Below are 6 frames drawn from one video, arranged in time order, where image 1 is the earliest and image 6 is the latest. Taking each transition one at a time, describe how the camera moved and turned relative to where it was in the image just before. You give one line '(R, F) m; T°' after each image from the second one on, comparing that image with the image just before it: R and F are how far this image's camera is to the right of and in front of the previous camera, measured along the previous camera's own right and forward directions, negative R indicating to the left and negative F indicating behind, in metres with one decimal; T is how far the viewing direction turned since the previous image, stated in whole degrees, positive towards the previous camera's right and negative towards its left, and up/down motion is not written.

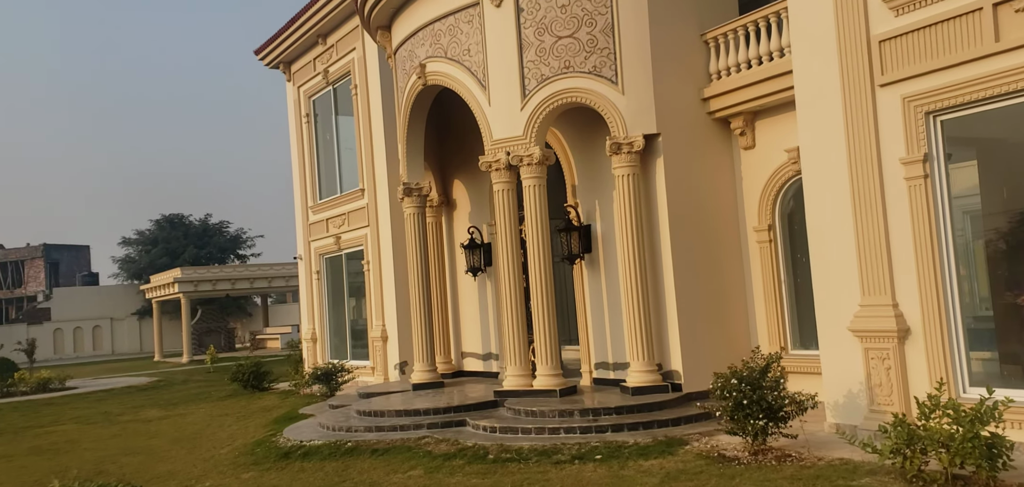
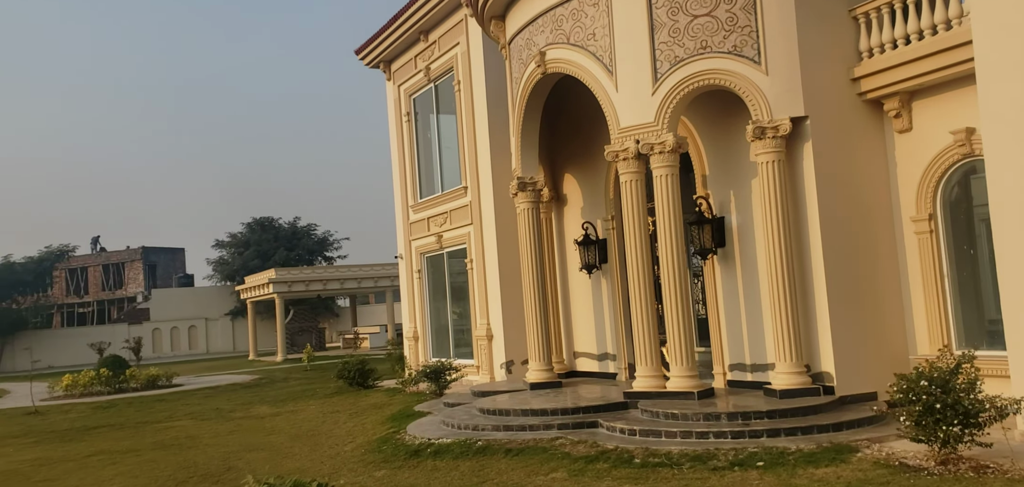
(-0.5, +0.6) m; -5°
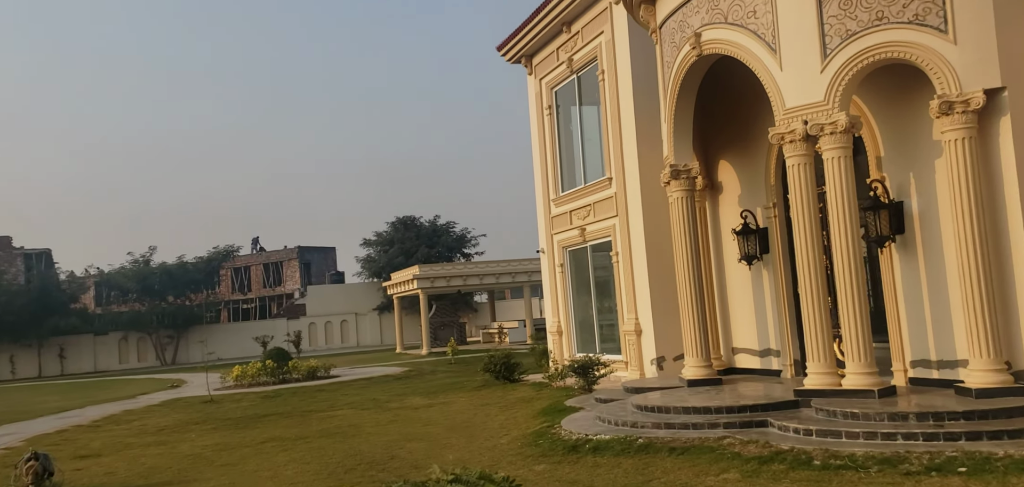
(-0.3, +0.4) m; -8°
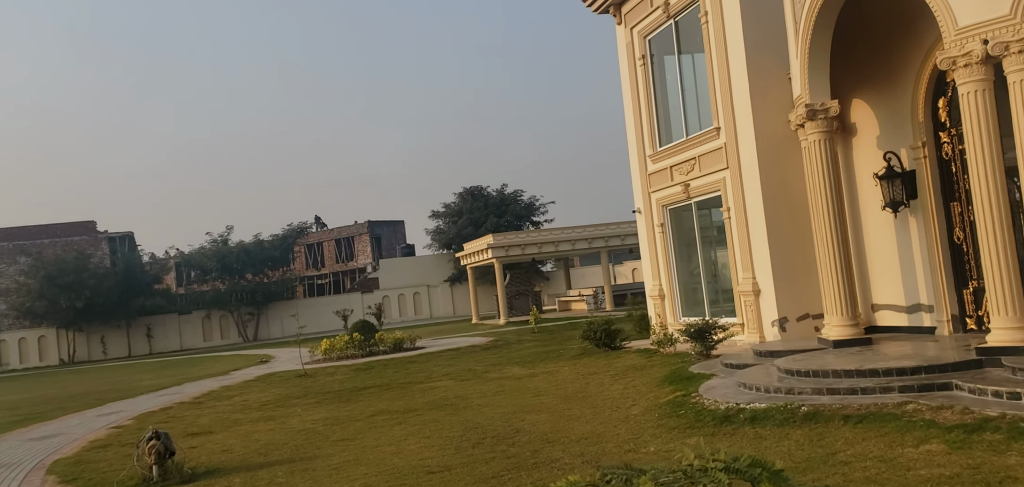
(-0.7, +1.1) m; -4°
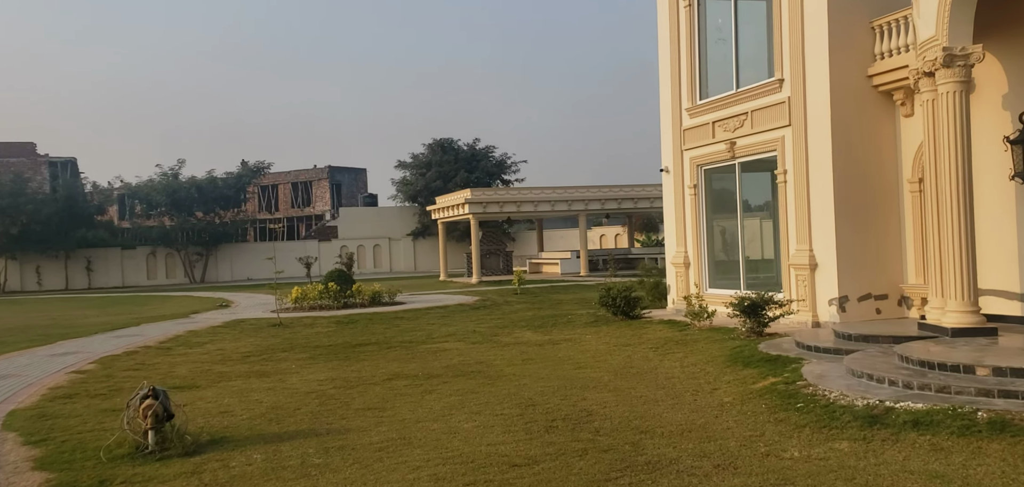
(-1.3, +2.1) m; +3°
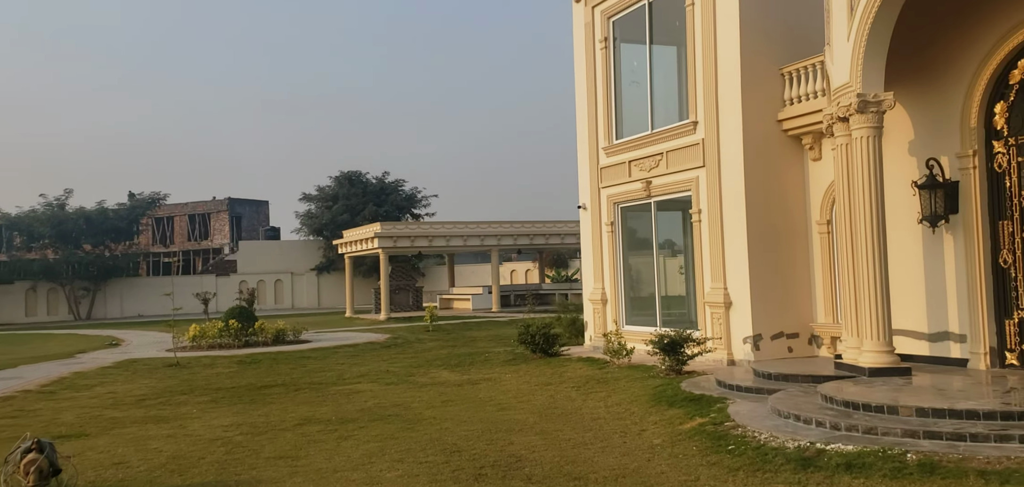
(-0.2, +0.2) m; +5°
